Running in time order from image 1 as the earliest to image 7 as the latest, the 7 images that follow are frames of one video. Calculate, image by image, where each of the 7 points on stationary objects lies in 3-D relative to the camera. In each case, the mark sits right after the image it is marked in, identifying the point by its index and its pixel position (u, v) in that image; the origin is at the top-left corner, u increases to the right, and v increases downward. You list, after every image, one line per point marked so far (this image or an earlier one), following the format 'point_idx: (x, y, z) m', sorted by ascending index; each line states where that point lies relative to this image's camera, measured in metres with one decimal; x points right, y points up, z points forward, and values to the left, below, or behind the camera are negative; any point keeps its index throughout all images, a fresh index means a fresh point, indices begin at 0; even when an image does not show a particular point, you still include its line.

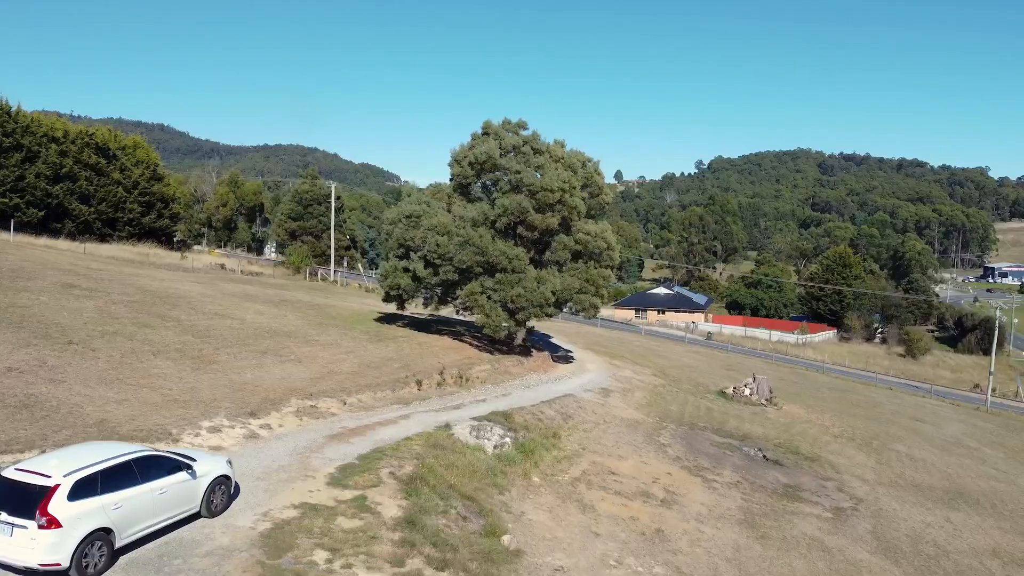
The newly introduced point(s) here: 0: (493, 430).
0: (-0.5, -3.6, +17.8) m
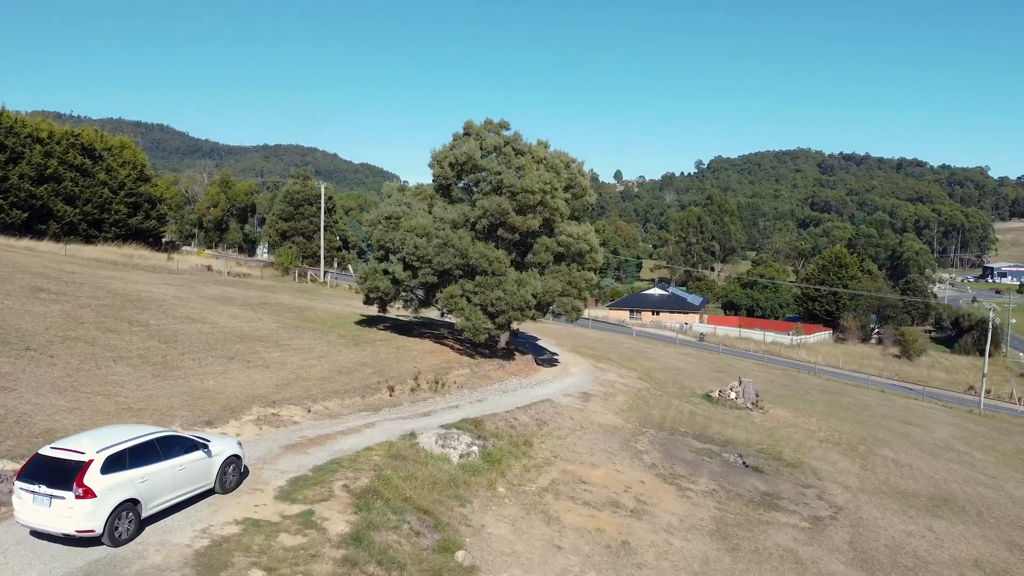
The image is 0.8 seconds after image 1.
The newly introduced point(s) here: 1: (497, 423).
0: (-1.3, -3.7, +17.3) m
1: (-0.4, -3.8, +19.5) m
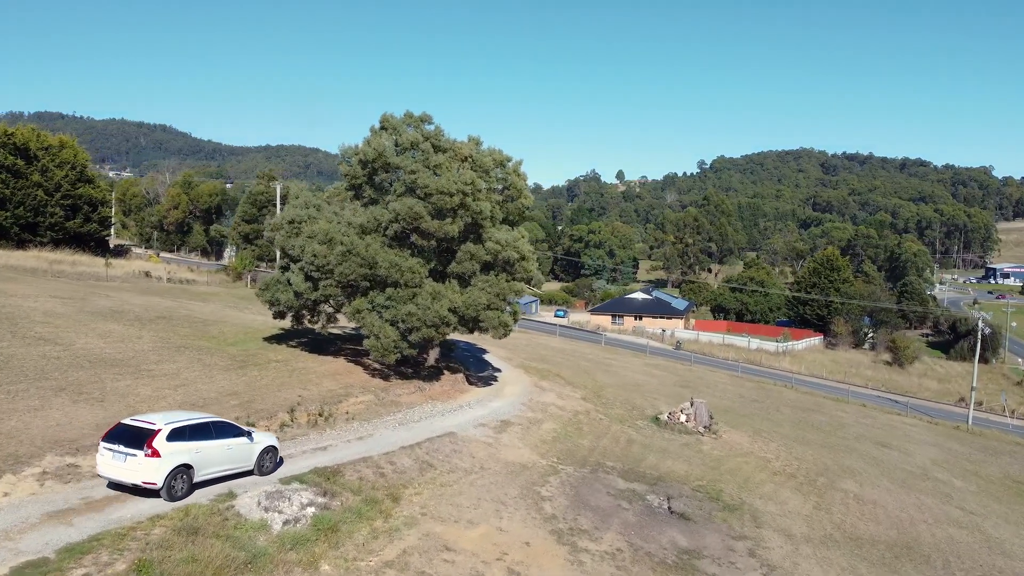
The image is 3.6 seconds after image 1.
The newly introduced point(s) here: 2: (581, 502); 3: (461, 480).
0: (-4.4, -4.2, +14.3) m
1: (-3.5, -4.3, +16.4) m
2: (+1.9, -5.7, +18.6) m
3: (-1.3, -4.9, +17.9) m
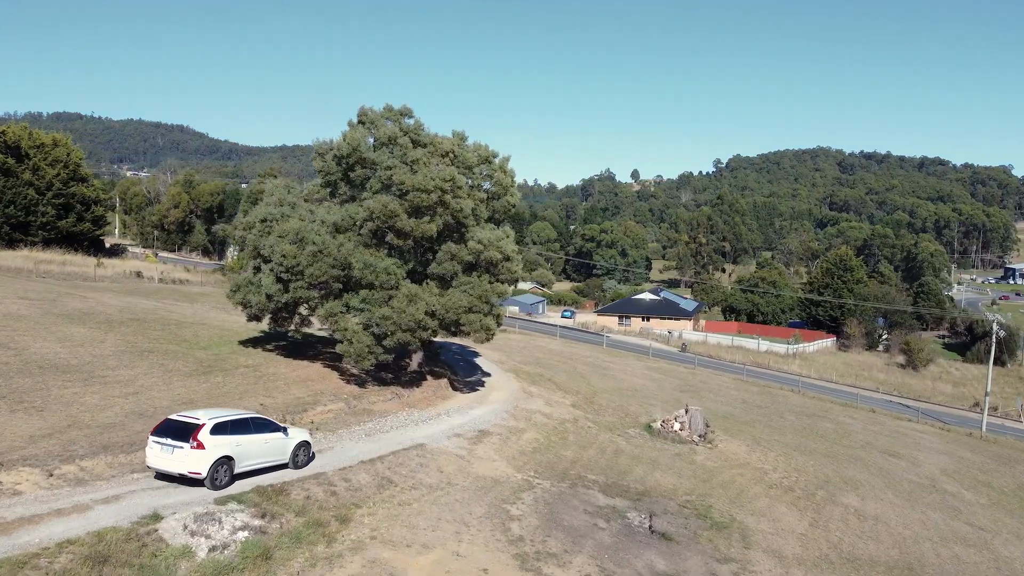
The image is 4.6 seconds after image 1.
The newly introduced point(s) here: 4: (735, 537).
0: (-5.3, -4.3, +13.1) m
1: (-4.4, -4.4, +15.3) m
2: (+1.1, -5.8, +17.3) m
3: (-2.1, -5.0, +16.7) m
4: (+6.2, -6.9, +19.3) m
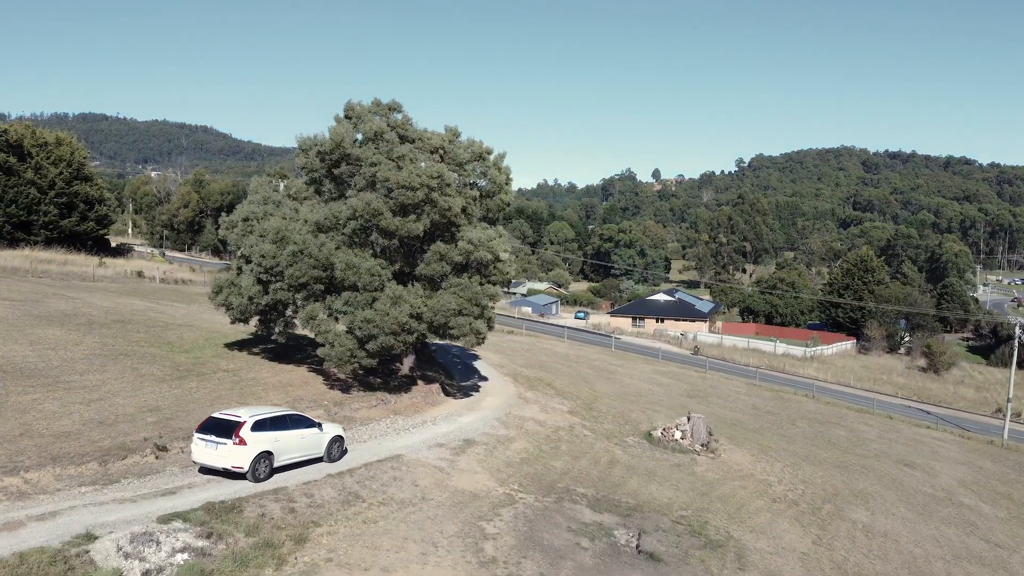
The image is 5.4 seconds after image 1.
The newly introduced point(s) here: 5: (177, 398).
0: (-6.0, -4.4, +12.2) m
1: (-5.0, -4.5, +14.3) m
2: (+0.5, -5.9, +16.3) m
3: (-2.7, -5.1, +15.7) m
4: (+5.7, -7.0, +18.1) m
5: (-9.3, -3.1, +19.3) m
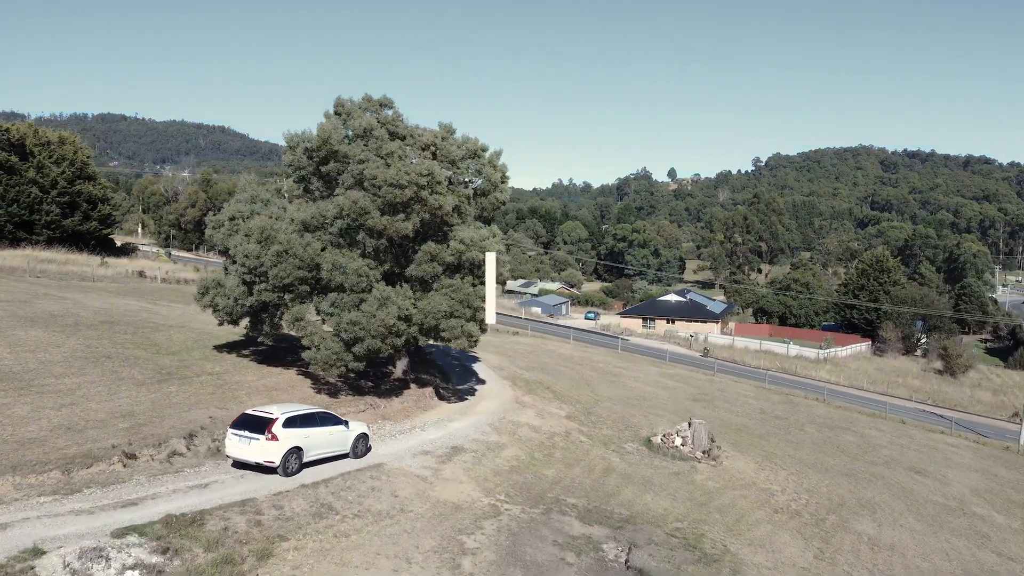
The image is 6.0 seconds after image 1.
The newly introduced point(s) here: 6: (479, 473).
0: (-6.5, -4.4, +11.6) m
1: (-5.5, -4.5, +13.7) m
2: (+0.1, -5.9, +15.5) m
3: (-3.1, -5.1, +15.0) m
4: (+5.3, -7.1, +17.2) m
5: (-9.7, -3.1, +18.8) m
6: (-0.9, -5.2, +19.7) m
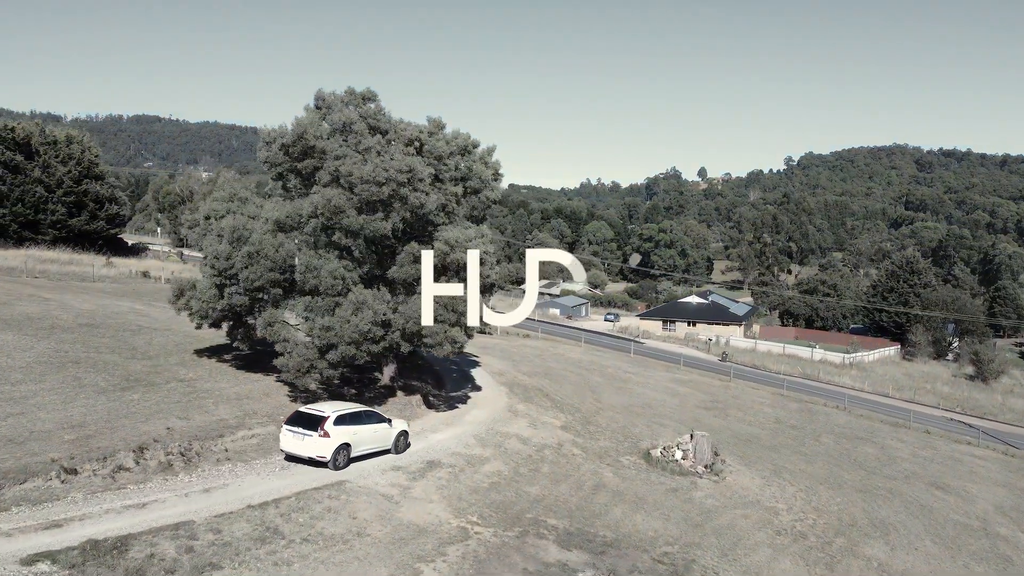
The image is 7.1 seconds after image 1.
0: (-7.4, -4.5, +10.6) m
1: (-6.3, -4.6, +12.6) m
2: (-0.7, -6.1, +14.2) m
3: (-3.9, -5.2, +13.8) m
4: (+4.6, -7.2, +15.7) m
5: (-10.3, -3.2, +17.9) m
6: (-1.5, -5.4, +18.5) m
